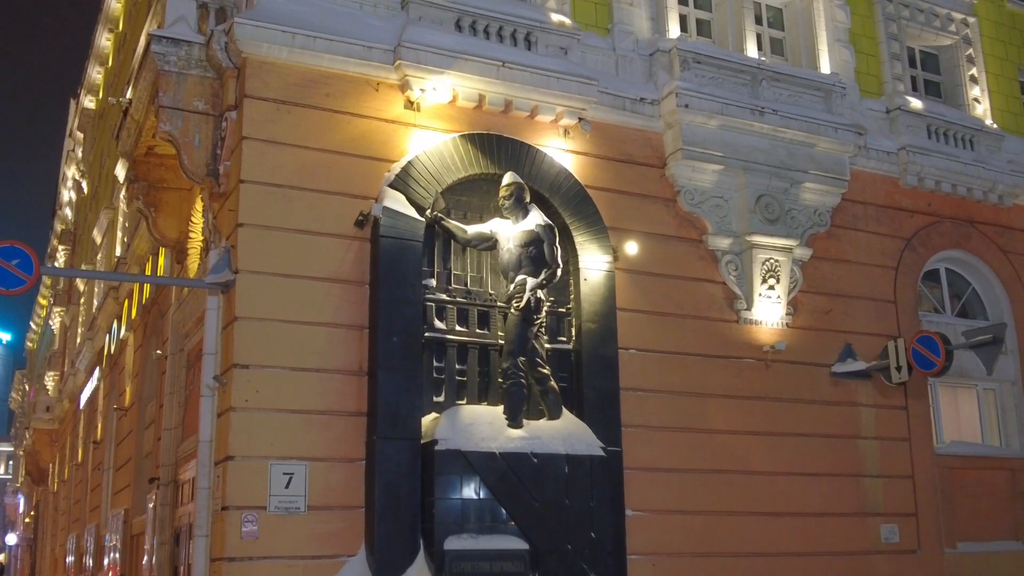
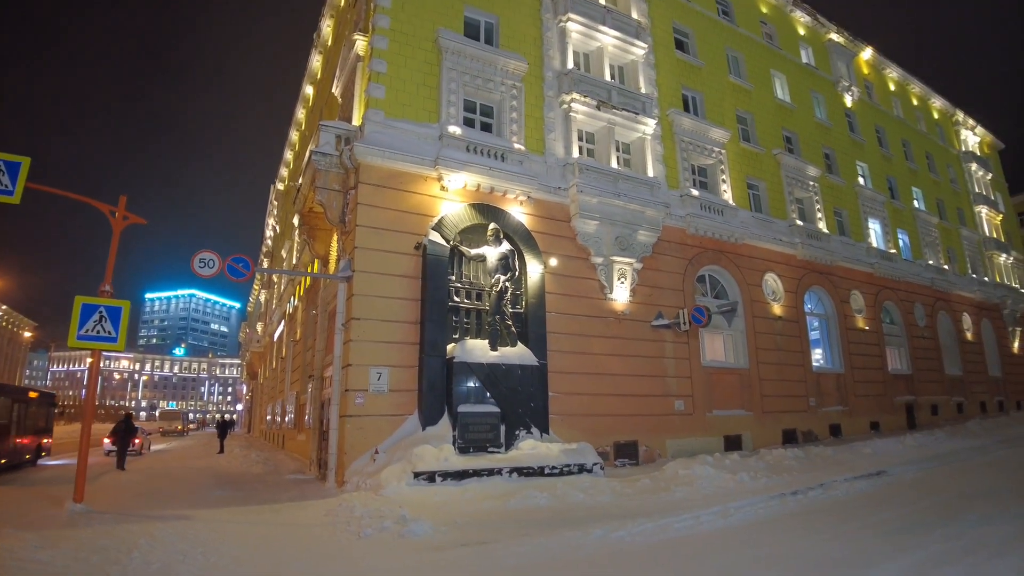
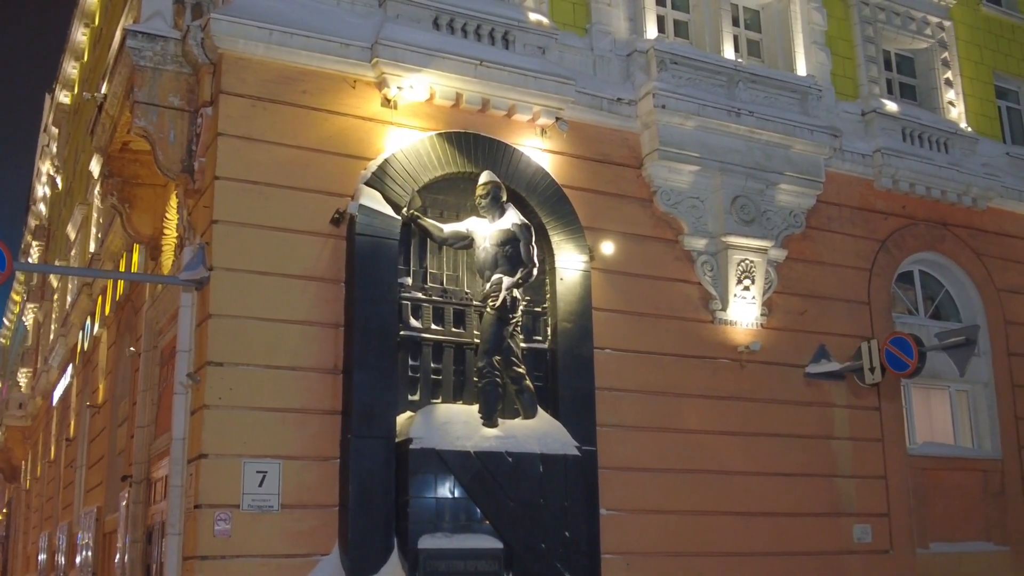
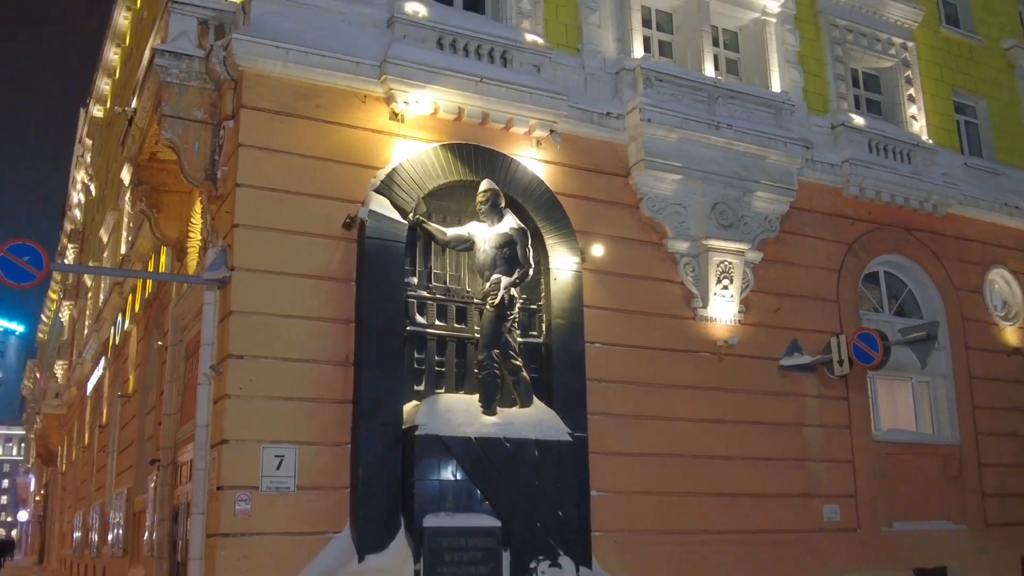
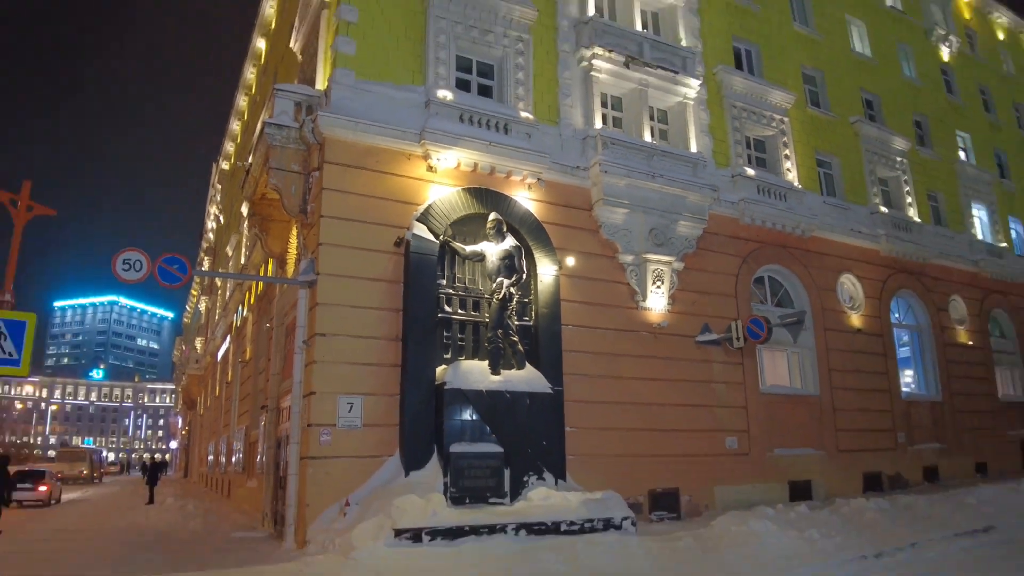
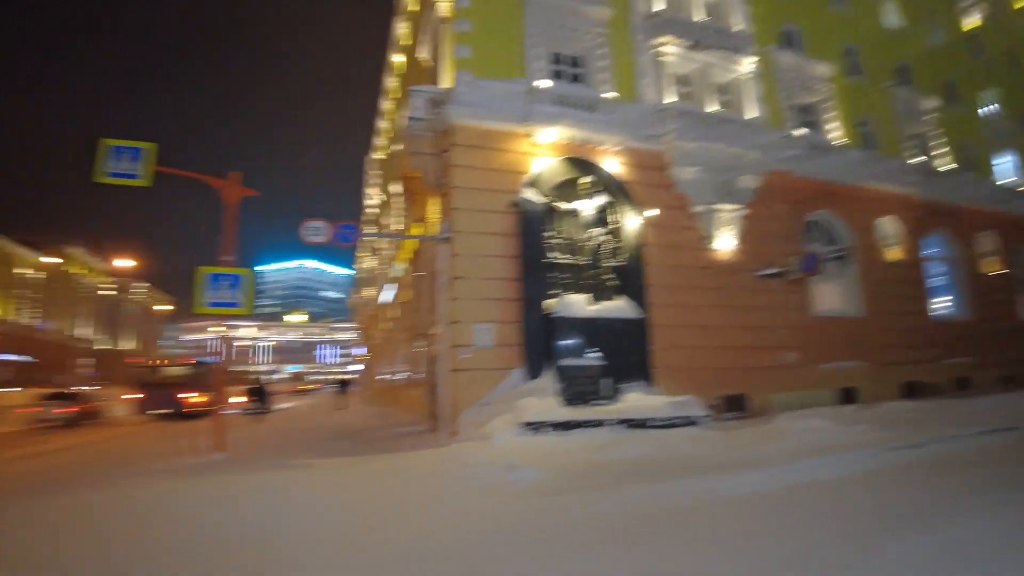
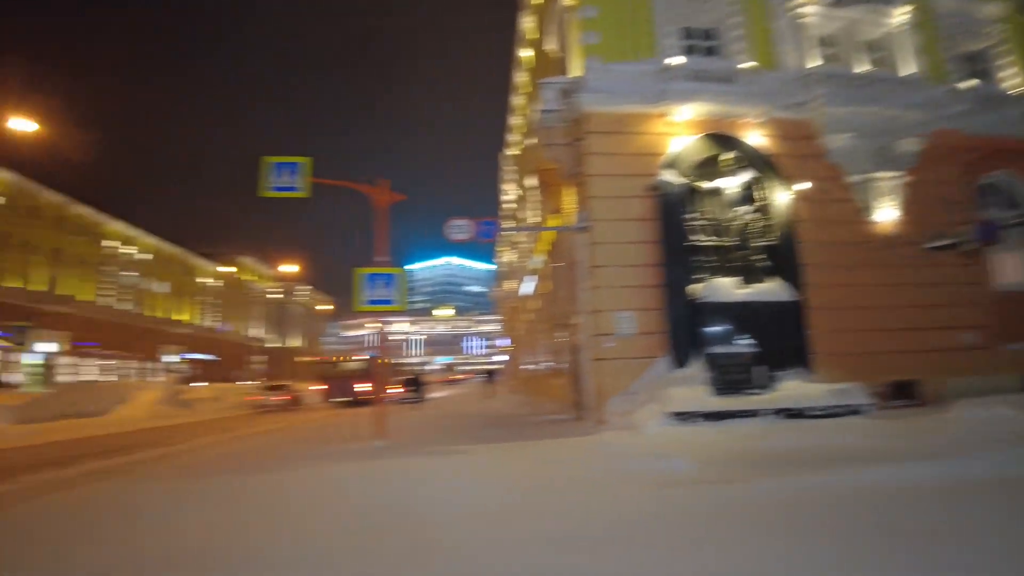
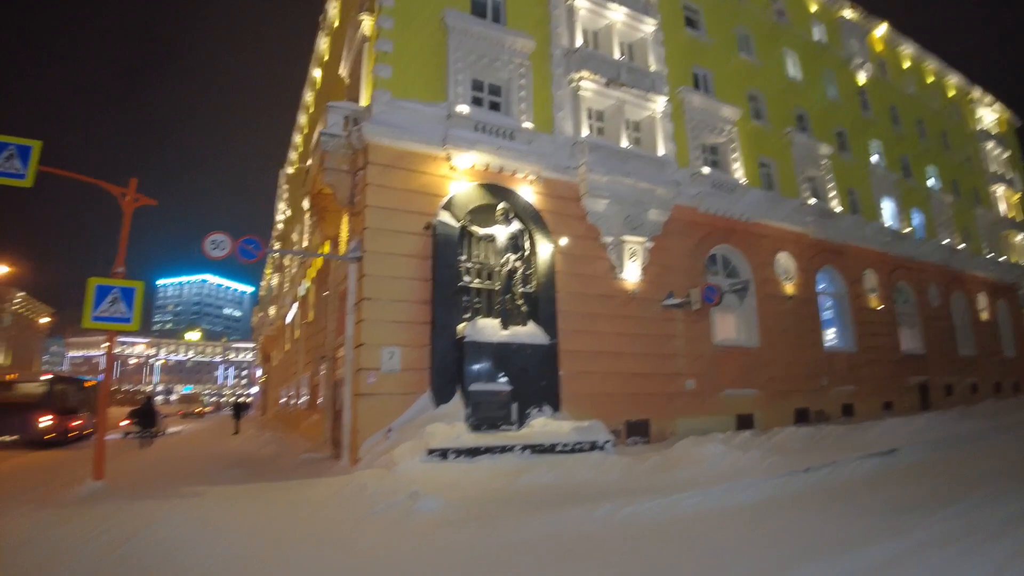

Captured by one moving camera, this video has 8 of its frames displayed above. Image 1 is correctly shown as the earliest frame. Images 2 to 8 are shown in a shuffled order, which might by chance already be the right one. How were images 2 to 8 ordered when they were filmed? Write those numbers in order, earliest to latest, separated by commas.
3, 4, 5, 2, 8, 6, 7
